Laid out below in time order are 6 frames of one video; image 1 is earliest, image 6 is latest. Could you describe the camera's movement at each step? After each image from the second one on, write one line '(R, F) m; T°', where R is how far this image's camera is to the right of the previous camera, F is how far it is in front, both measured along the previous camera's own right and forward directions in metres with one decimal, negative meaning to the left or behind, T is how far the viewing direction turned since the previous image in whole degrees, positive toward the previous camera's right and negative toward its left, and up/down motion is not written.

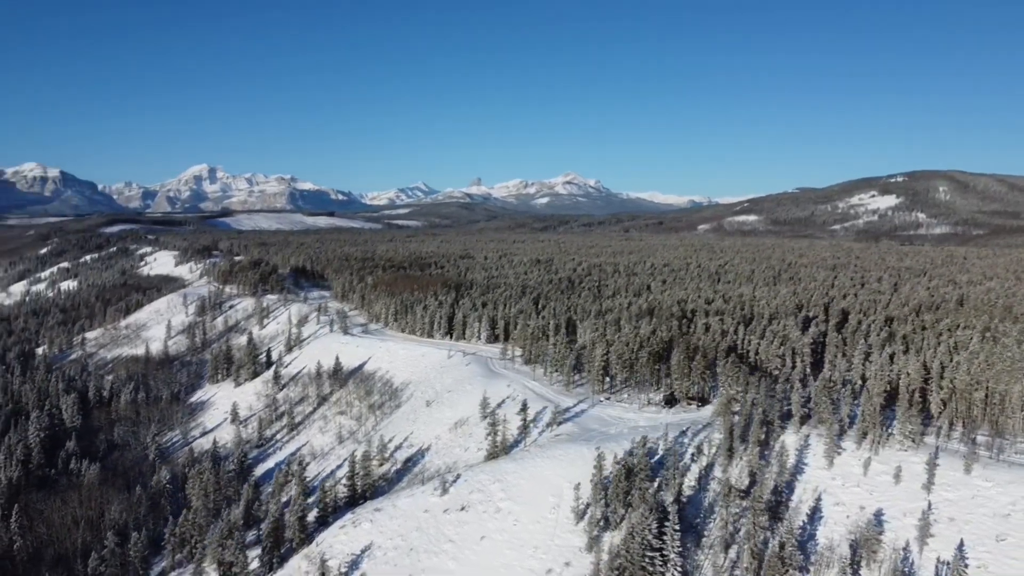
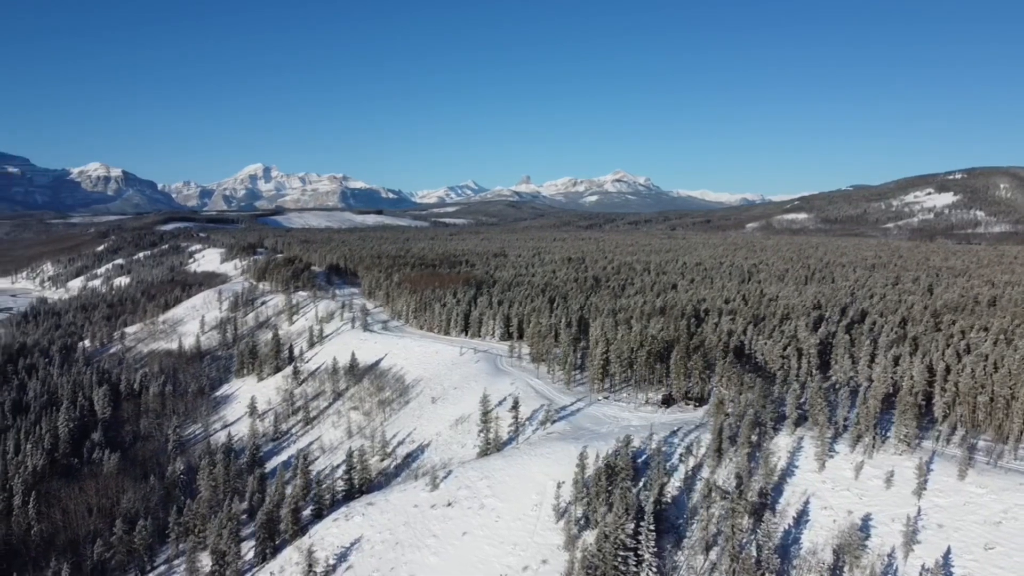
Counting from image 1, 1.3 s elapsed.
(+2.2, +0.1) m; -2°
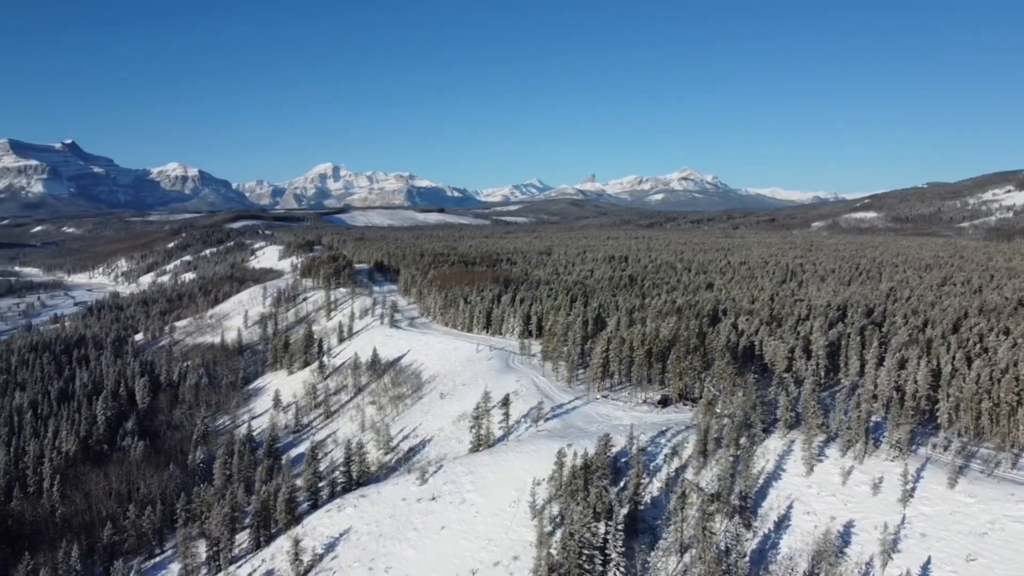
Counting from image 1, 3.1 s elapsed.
(+2.9, +0.1) m; -3°
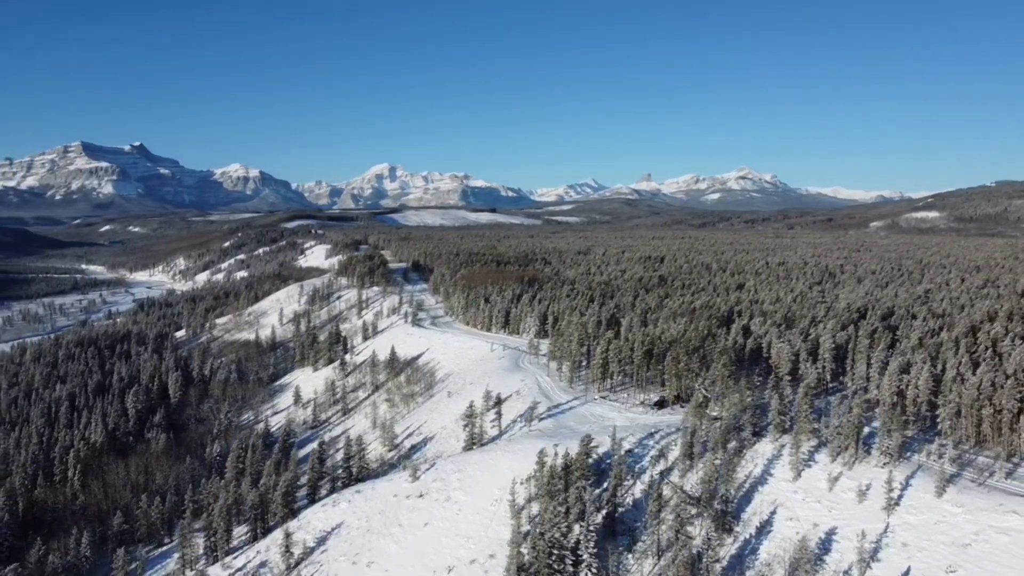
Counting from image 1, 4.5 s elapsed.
(+2.4, 0.0) m; -3°
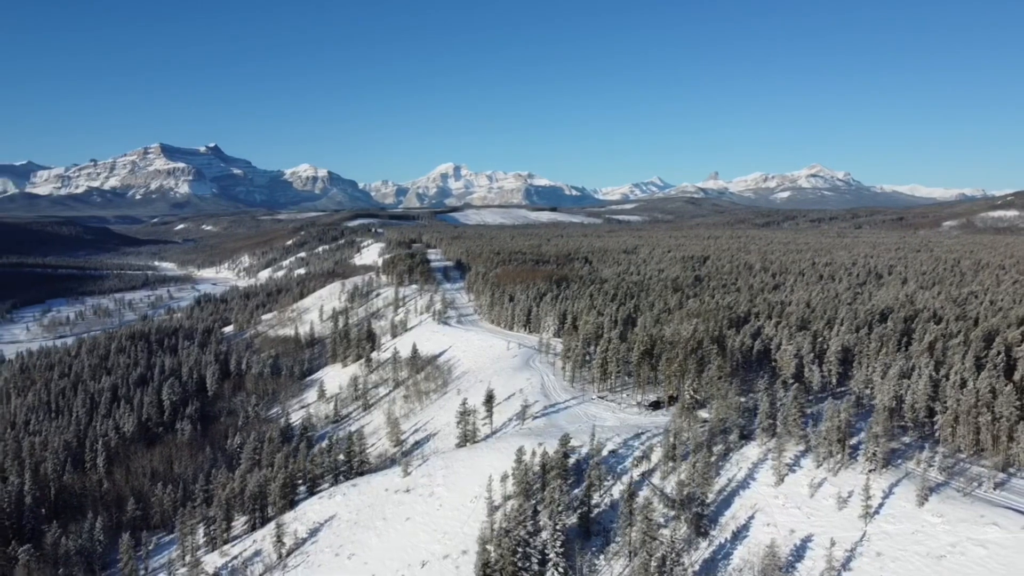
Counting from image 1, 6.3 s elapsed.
(+2.9, -0.1) m; -3°
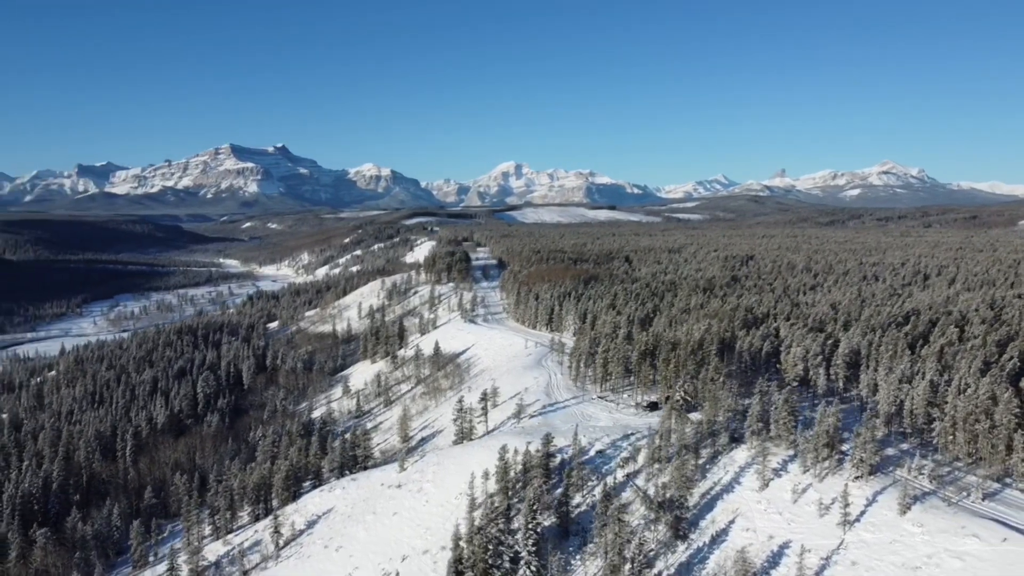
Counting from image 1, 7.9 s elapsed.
(+2.7, -0.2) m; -3°
